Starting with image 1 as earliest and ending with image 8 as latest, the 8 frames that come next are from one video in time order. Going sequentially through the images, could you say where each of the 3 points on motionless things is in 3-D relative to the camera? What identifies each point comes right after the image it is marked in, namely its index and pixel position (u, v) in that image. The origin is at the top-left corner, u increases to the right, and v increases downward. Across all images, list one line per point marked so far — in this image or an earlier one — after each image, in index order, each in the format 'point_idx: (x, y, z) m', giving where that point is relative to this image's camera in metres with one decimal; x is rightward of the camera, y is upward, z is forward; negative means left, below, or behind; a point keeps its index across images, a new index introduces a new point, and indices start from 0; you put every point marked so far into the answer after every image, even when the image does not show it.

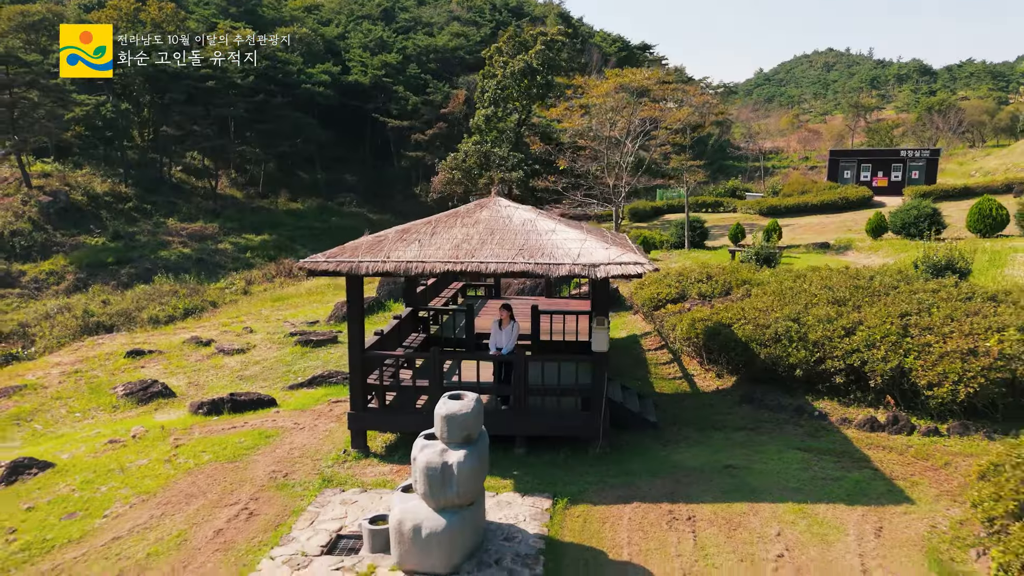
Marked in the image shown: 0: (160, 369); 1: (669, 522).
0: (-5.0, -1.2, +10.8) m
1: (+1.1, -1.6, +5.2) m
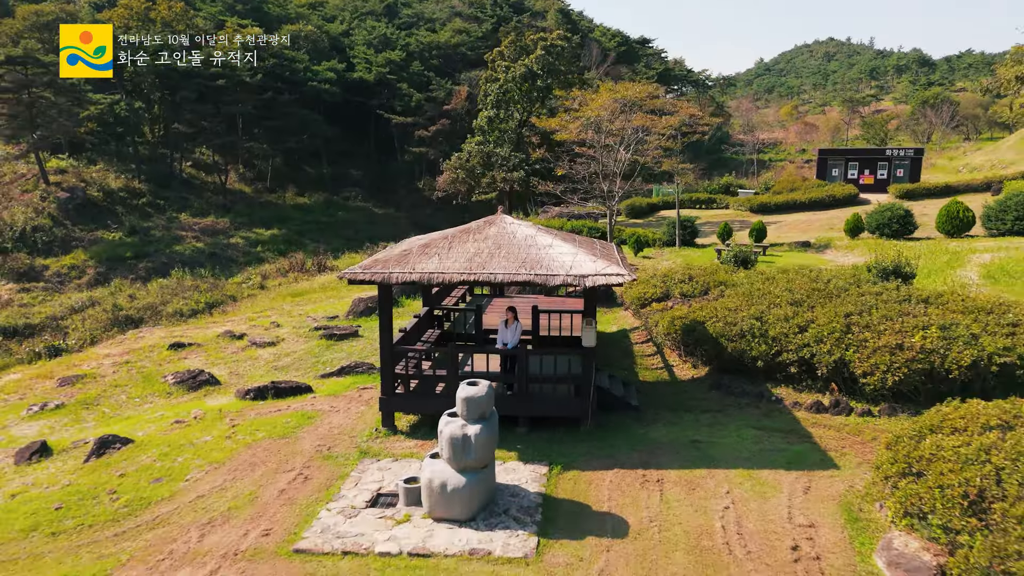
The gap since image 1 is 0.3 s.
0: (-5.0, -1.2, +12.1) m
1: (+1.1, -1.7, +6.5) m
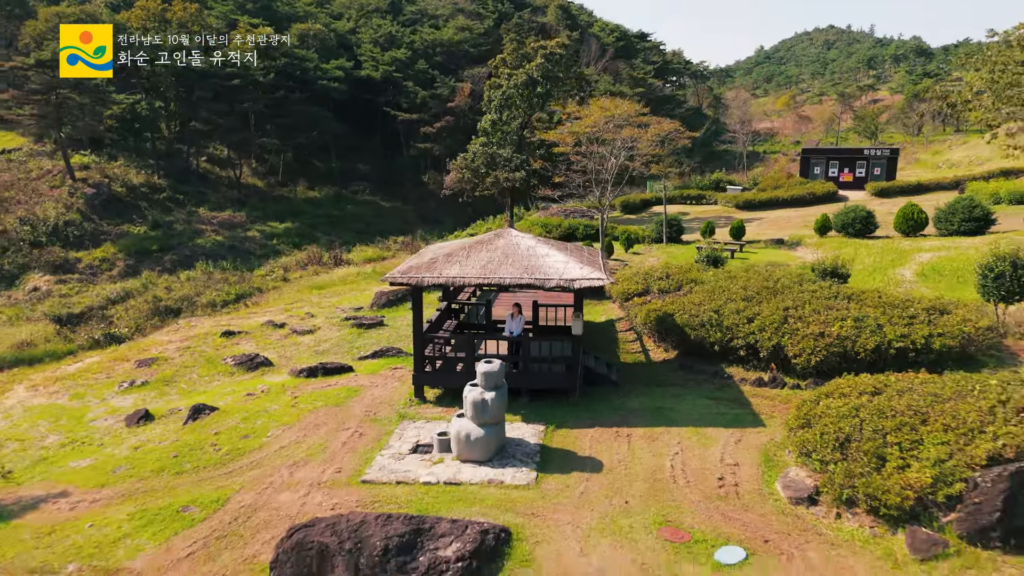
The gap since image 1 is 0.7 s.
0: (-4.9, -1.1, +14.2) m
1: (+1.2, -1.7, +8.7) m
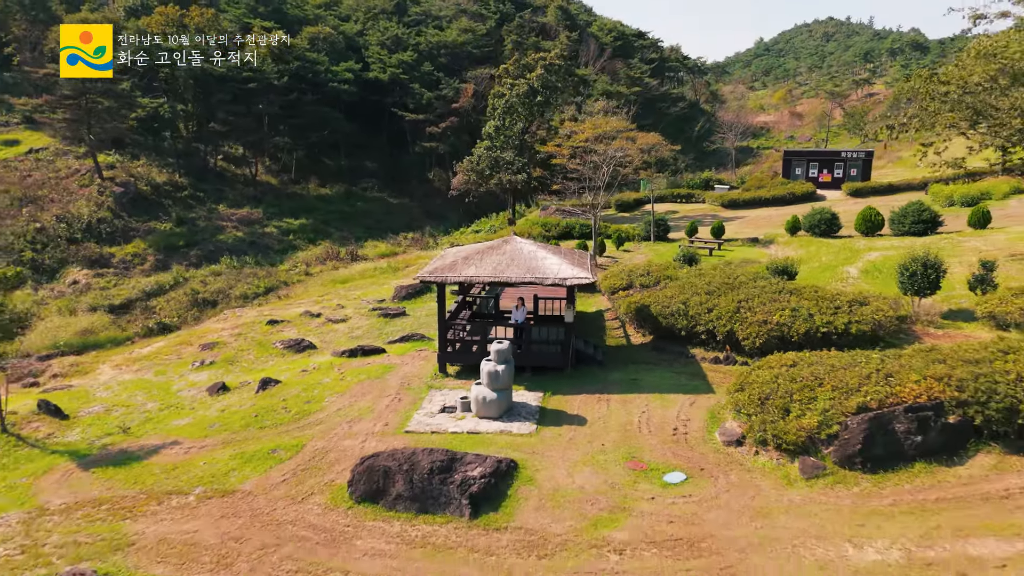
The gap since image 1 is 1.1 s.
0: (-4.8, -1.0, +16.7) m
1: (+1.3, -1.7, +11.2) m
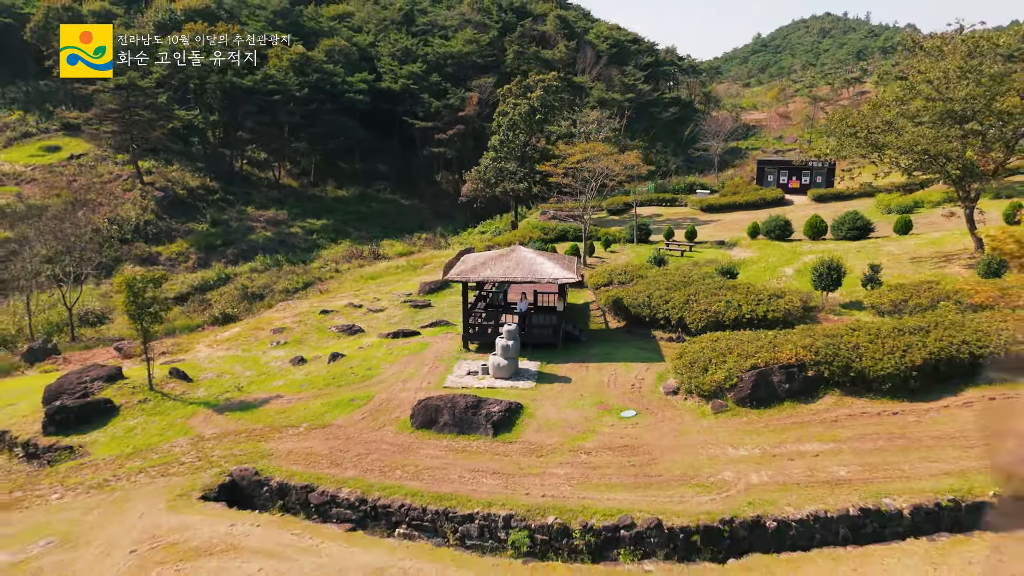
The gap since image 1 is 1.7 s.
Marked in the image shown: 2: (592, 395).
0: (-4.7, -0.9, +21.0) m
1: (+1.4, -1.6, +15.5) m
2: (+1.5, -2.0, +13.9) m
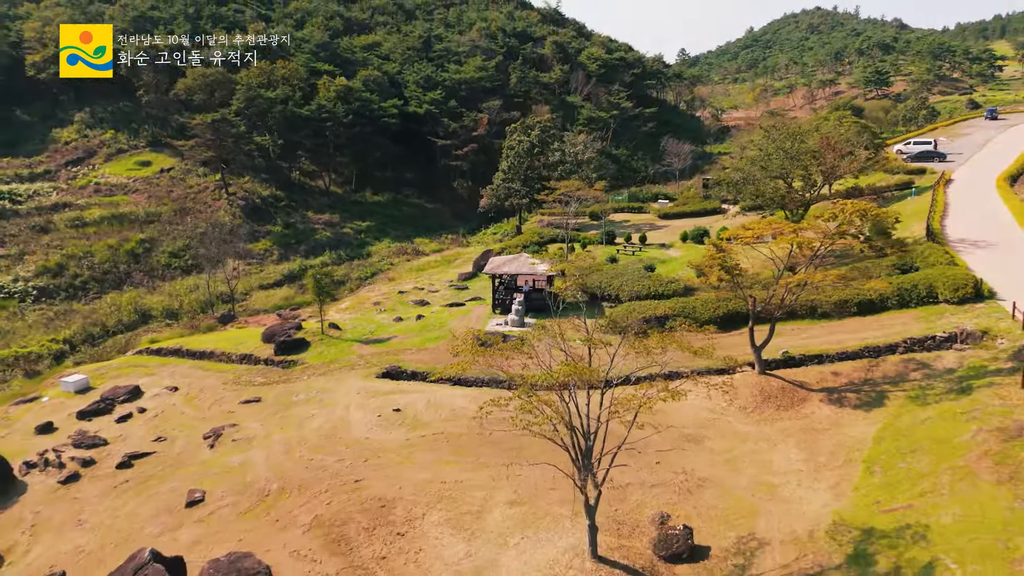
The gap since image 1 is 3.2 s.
0: (-4.4, -0.4, +33.7) m
1: (+1.7, -1.3, +28.2) m
2: (+1.8, -1.6, +26.6) m
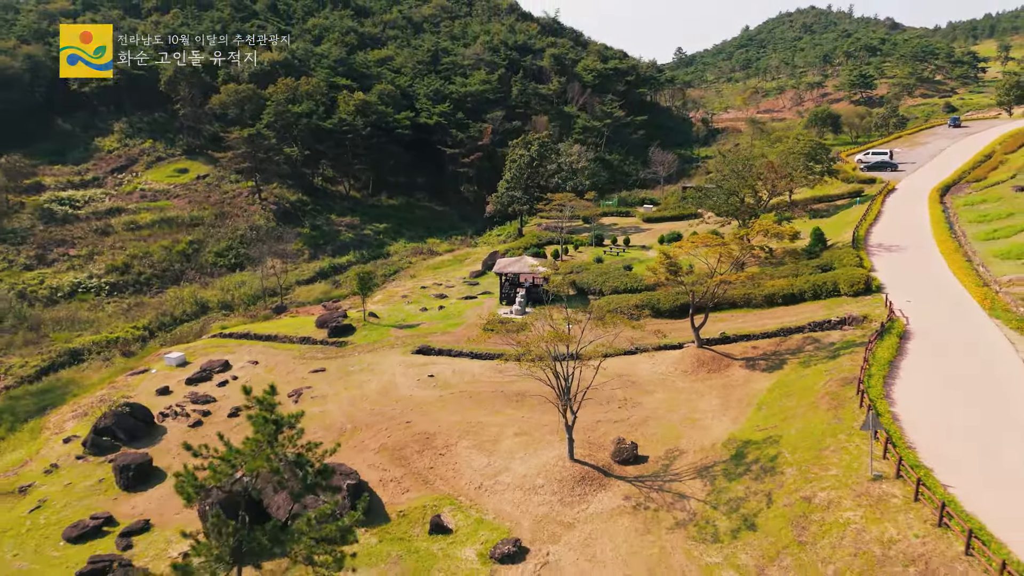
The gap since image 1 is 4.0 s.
0: (-4.2, -0.2, +40.8) m
1: (+1.9, -1.1, +35.3) m
2: (+2.0, -1.5, +33.7) m
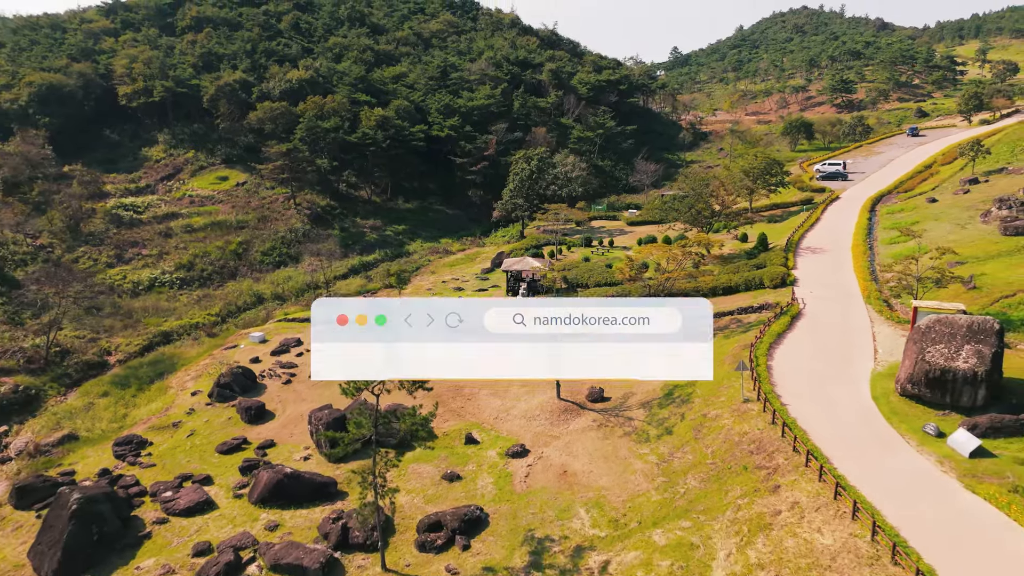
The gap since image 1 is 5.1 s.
0: (-3.9, +0.2, +50.5) m
1: (+2.2, -0.7, +44.9) m
2: (+2.2, -1.1, +43.3) m
